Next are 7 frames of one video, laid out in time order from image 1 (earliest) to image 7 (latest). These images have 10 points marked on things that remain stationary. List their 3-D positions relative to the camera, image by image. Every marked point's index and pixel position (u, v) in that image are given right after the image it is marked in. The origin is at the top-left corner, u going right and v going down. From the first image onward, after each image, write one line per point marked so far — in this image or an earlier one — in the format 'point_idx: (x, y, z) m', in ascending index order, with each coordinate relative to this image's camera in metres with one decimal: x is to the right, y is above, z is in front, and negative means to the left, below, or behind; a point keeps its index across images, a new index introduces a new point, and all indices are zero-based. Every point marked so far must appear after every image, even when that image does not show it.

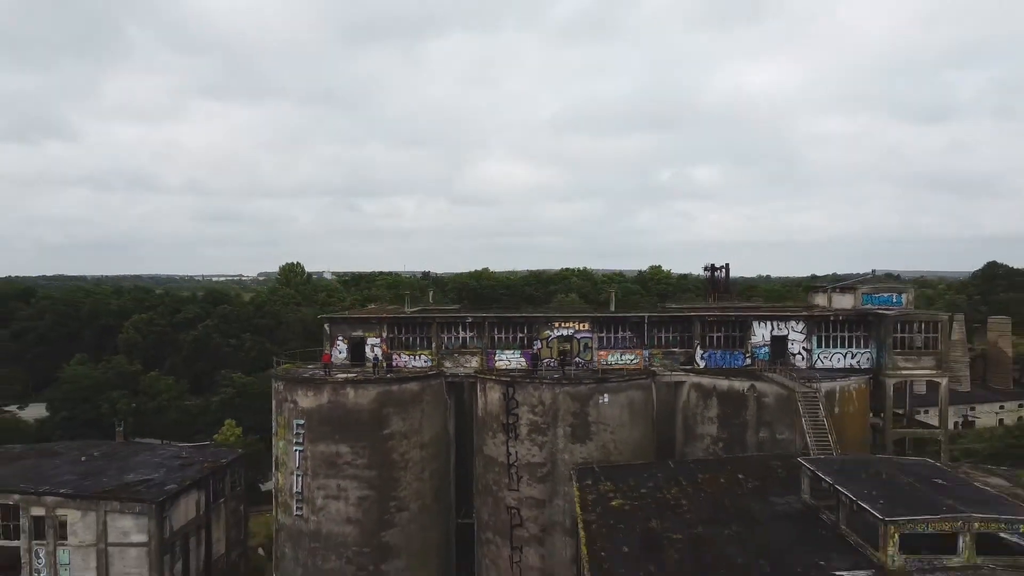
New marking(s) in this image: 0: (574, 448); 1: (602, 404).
0: (+1.2, -2.9, +10.6) m
1: (+1.7, -2.1, +10.7) m
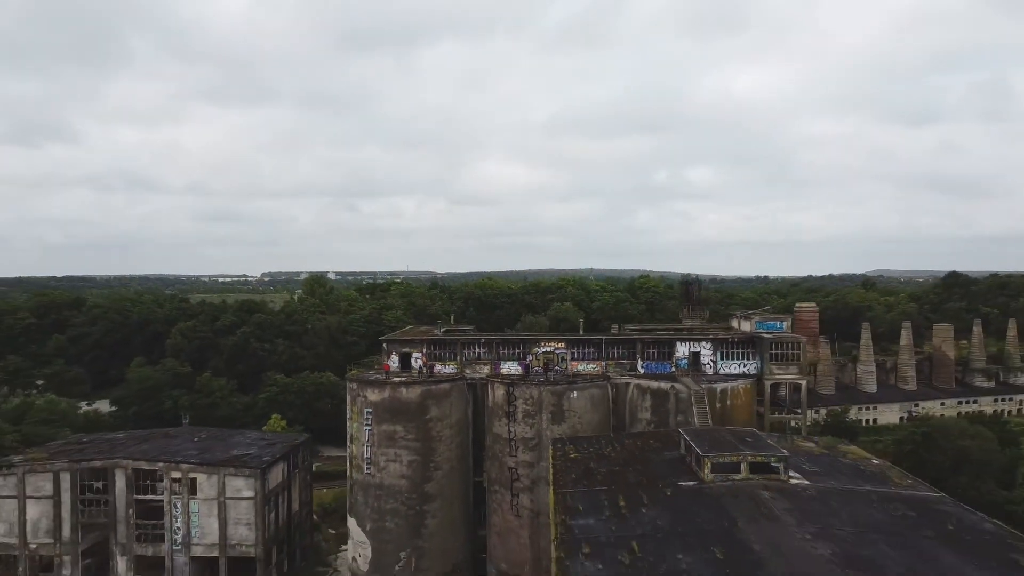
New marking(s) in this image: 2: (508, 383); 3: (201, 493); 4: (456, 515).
0: (+1.2, -3.8, +16.0) m
1: (+1.6, -3.0, +16.0) m
2: (-0.1, -2.6, +16.3) m
3: (-9.7, -6.4, +18.4) m
4: (-1.5, -6.4, +16.8) m
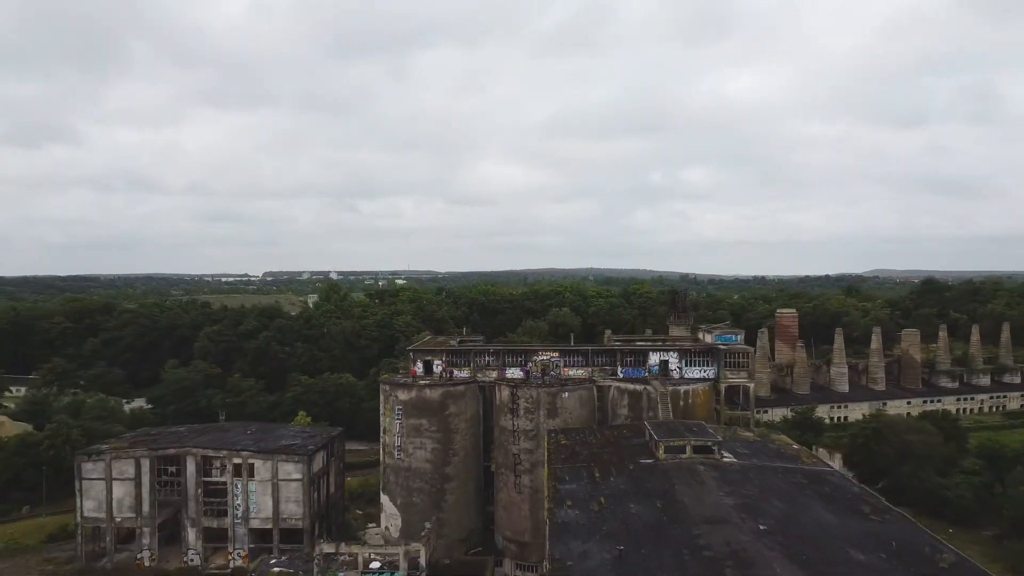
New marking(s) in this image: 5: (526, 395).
0: (+1.3, -4.5, +19.8) m
1: (+1.8, -3.7, +19.8) m
2: (0.0, -3.3, +20.1) m
3: (-9.6, -7.1, +22.3) m
4: (-1.4, -7.1, +20.6) m
5: (+0.5, -3.6, +20.0) m
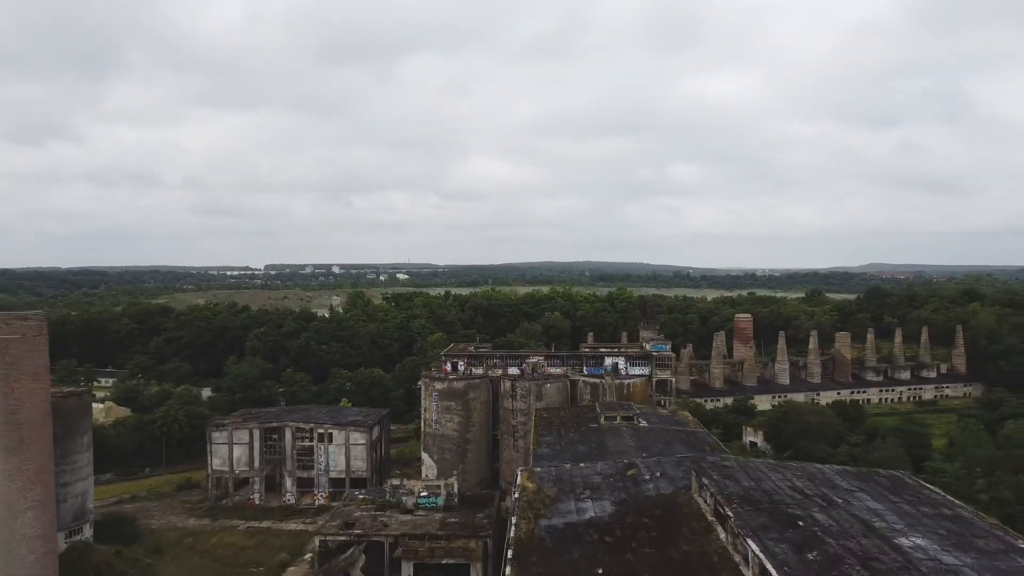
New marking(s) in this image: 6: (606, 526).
0: (+1.3, -5.8, +29.5) m
1: (+1.8, -5.0, +29.6) m
2: (0.0, -4.6, +29.8) m
3: (-9.6, -8.3, +32.0) m
4: (-1.4, -8.4, +30.3) m
5: (+0.5, -4.9, +29.7) m
6: (+1.7, -3.3, +8.9) m
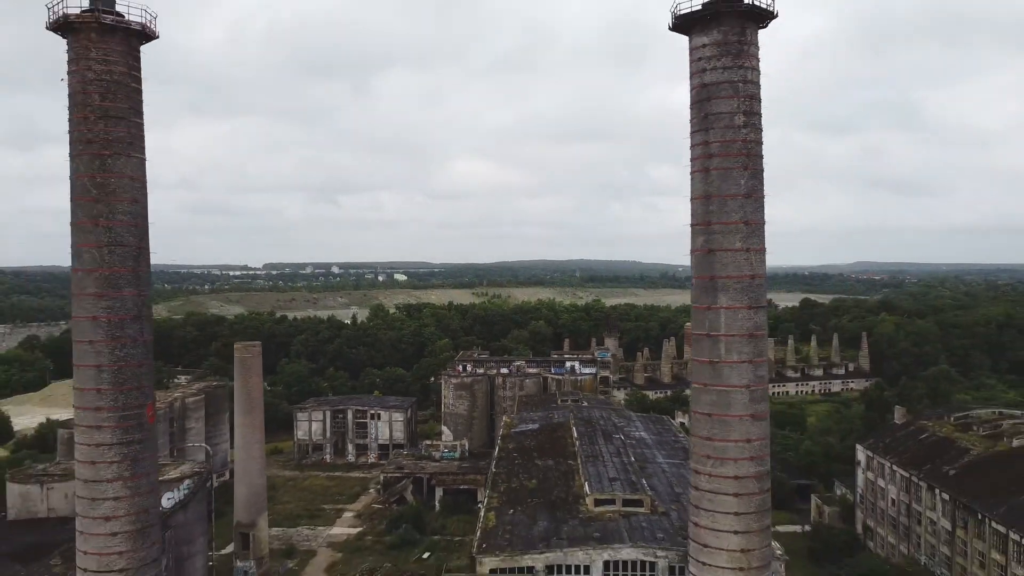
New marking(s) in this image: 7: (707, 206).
0: (+0.6, -7.8, +44.2) m
1: (+1.1, -7.0, +44.2) m
2: (-0.6, -6.7, +44.5) m
3: (-10.3, -10.4, +46.6) m
4: (-2.1, -10.4, +45.0) m
5: (-0.1, -7.0, +44.4) m
6: (+1.2, -5.5, +23.6) m
7: (+3.8, +1.6, +11.4) m
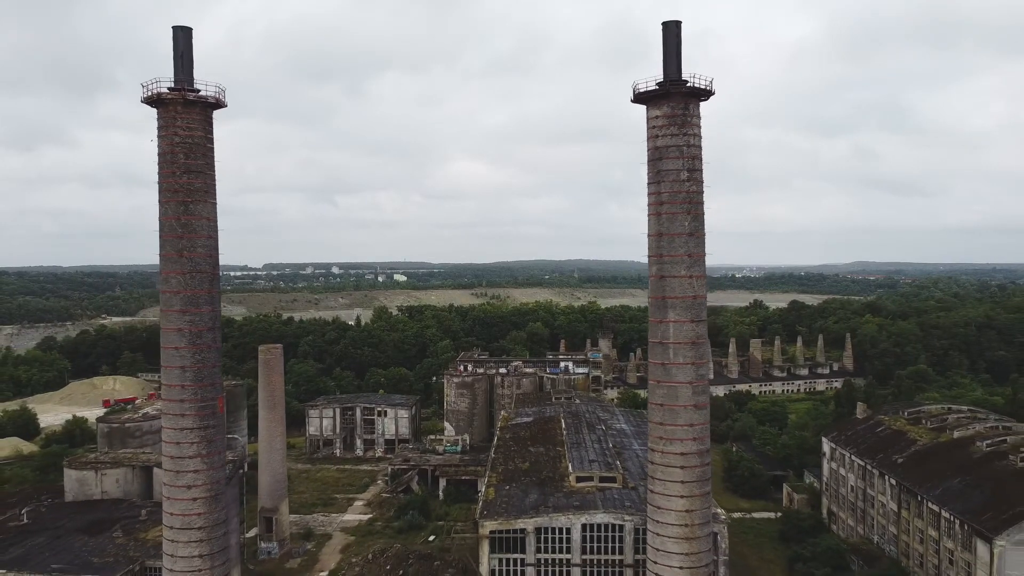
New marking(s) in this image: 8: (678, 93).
0: (+0.4, -8.3, +47.4) m
1: (+0.9, -7.5, +47.5) m
2: (-0.8, -7.1, +47.7) m
3: (-10.5, -10.8, +49.8) m
4: (-2.3, -10.9, +48.2) m
5: (-0.3, -7.4, +47.6) m
6: (+1.1, -6.0, +26.8) m
7: (+3.7, +1.1, +14.7) m
8: (+4.1, +4.8, +14.4) m
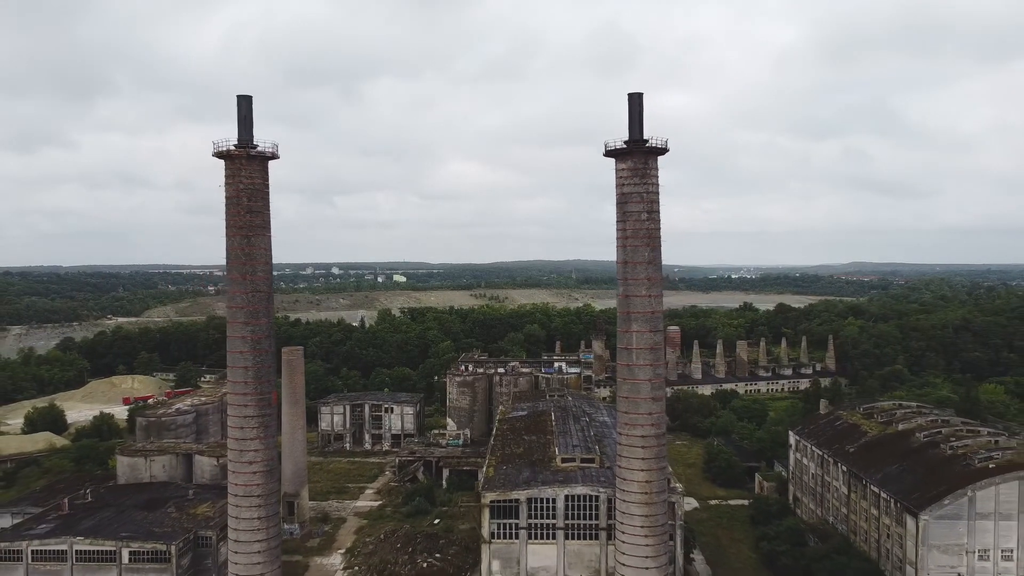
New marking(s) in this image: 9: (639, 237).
0: (+0.2, -8.8, +51.2) m
1: (+0.7, -8.0, +51.3) m
2: (-1.0, -7.6, +51.5) m
3: (-10.7, -11.3, +53.6) m
4: (-2.5, -11.4, +52.0) m
5: (-0.5, -7.9, +51.4) m
6: (+0.9, -6.5, +30.6) m
7: (+3.5, +0.6, +18.5) m
8: (+4.0, +4.2, +18.2) m
9: (+3.9, +1.6, +18.3) m
